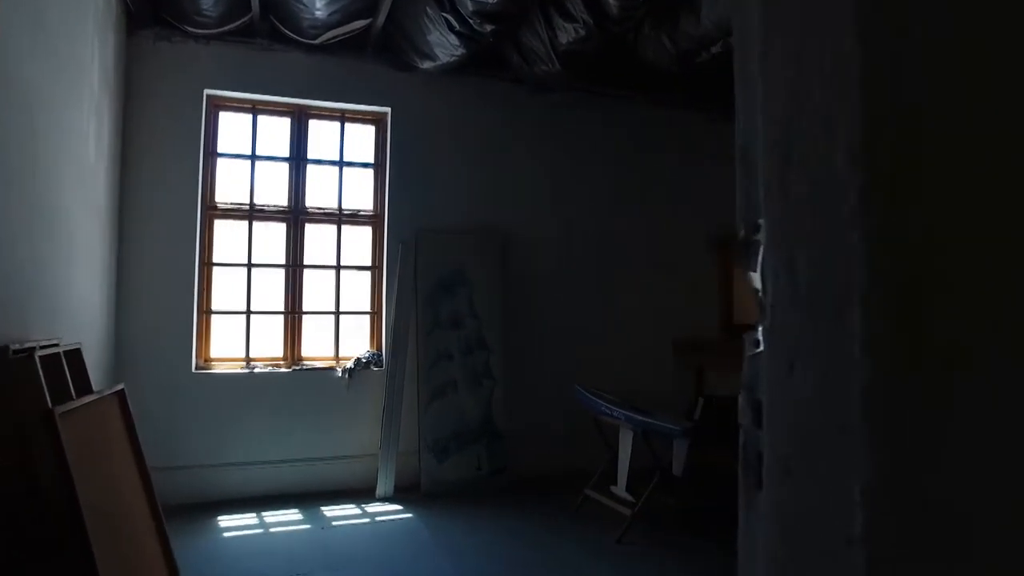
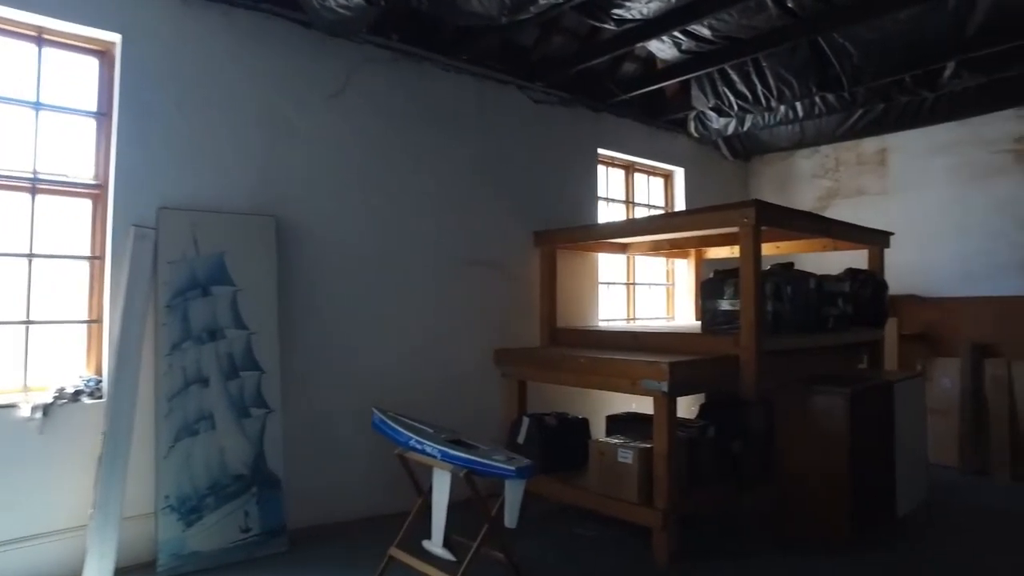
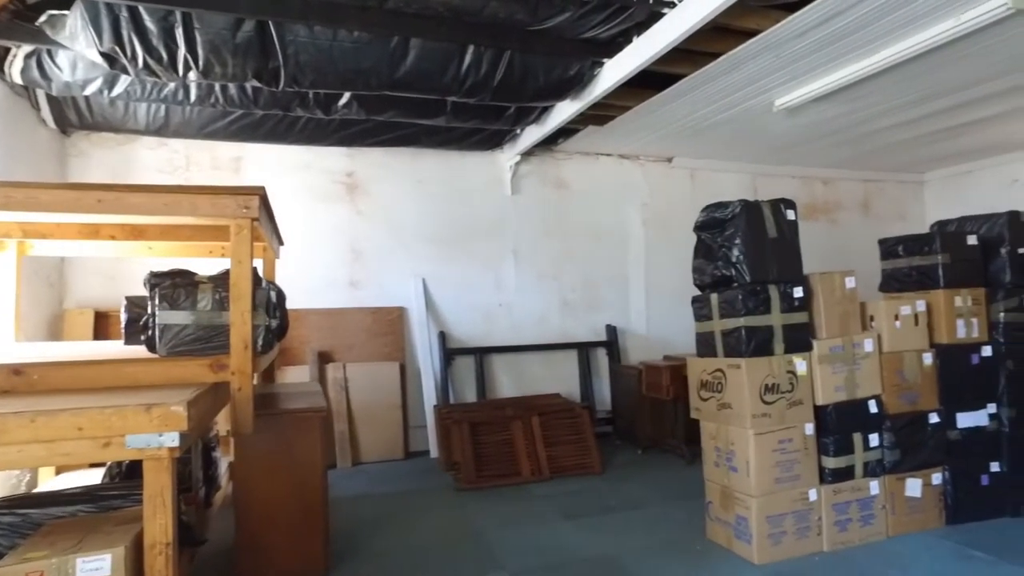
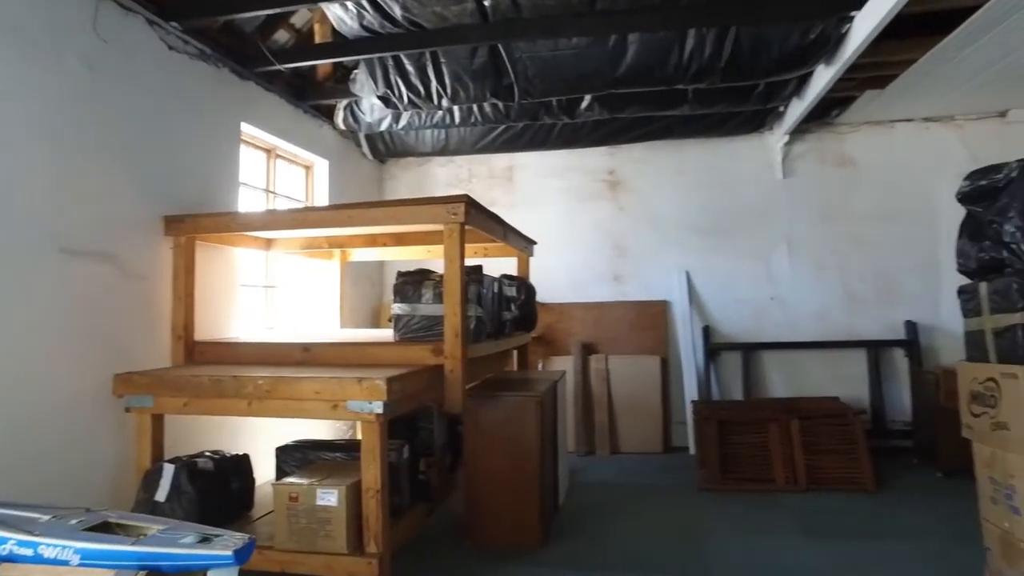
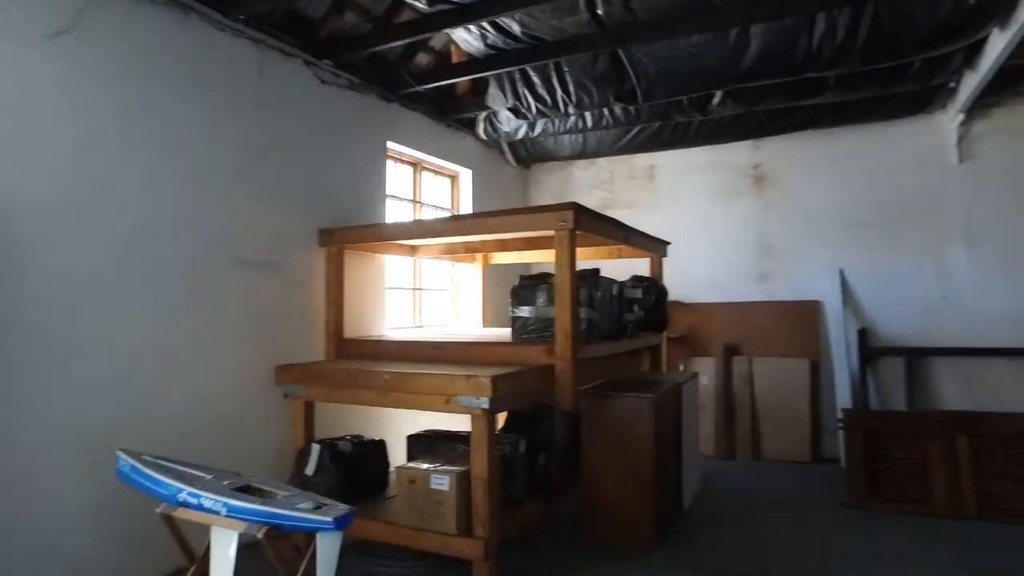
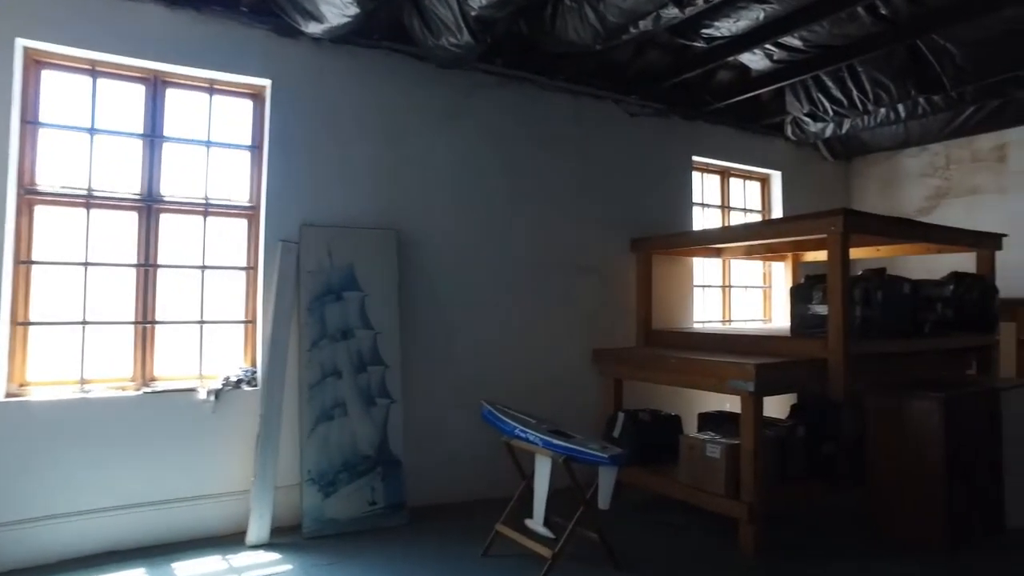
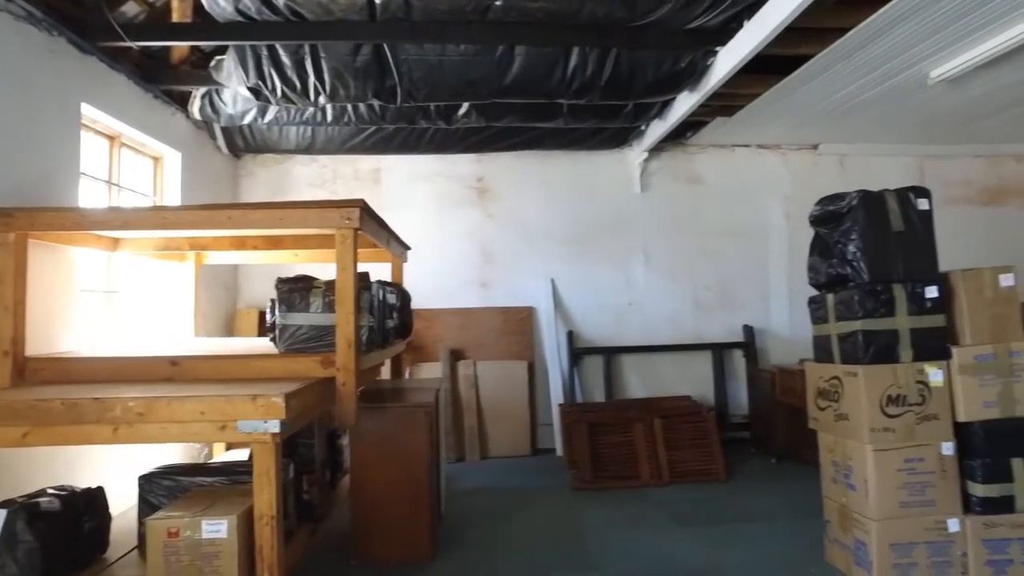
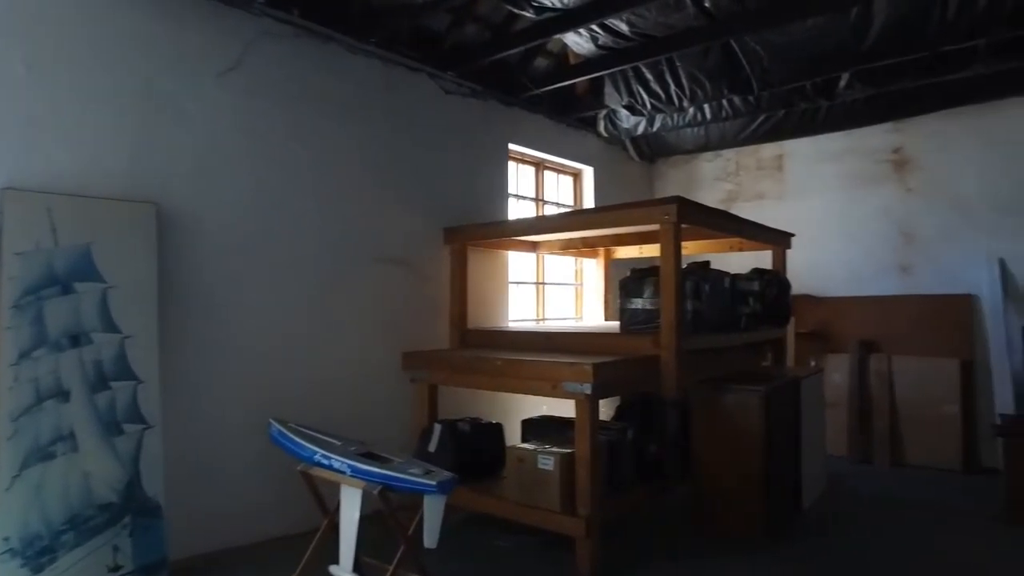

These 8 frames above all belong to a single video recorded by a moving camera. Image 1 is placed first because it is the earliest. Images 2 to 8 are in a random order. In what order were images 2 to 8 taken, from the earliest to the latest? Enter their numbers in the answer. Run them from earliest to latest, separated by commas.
6, 2, 8, 5, 4, 7, 3
